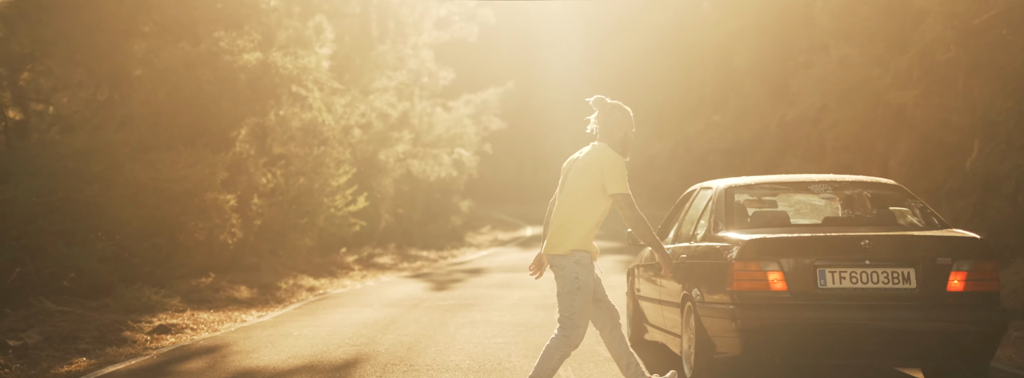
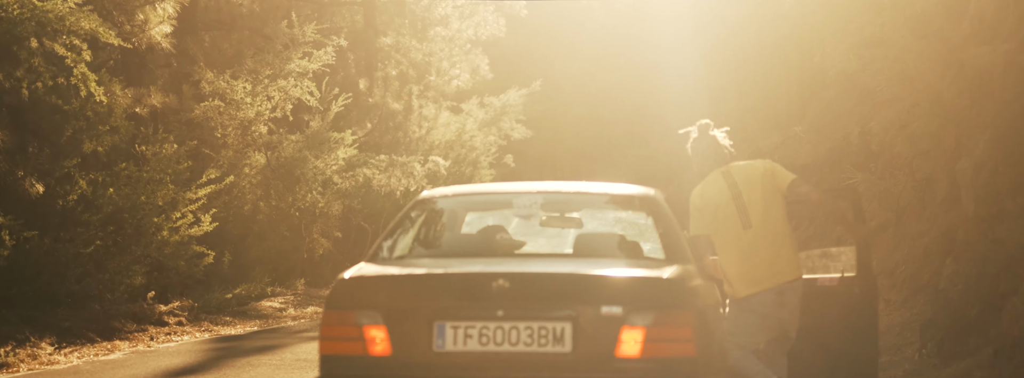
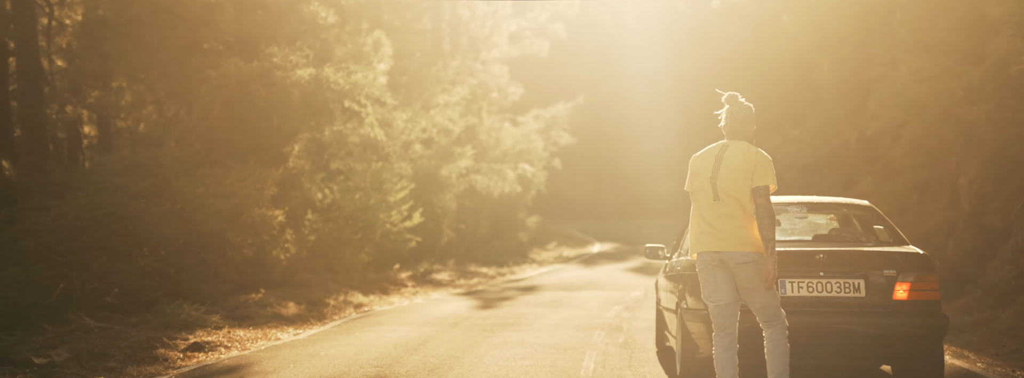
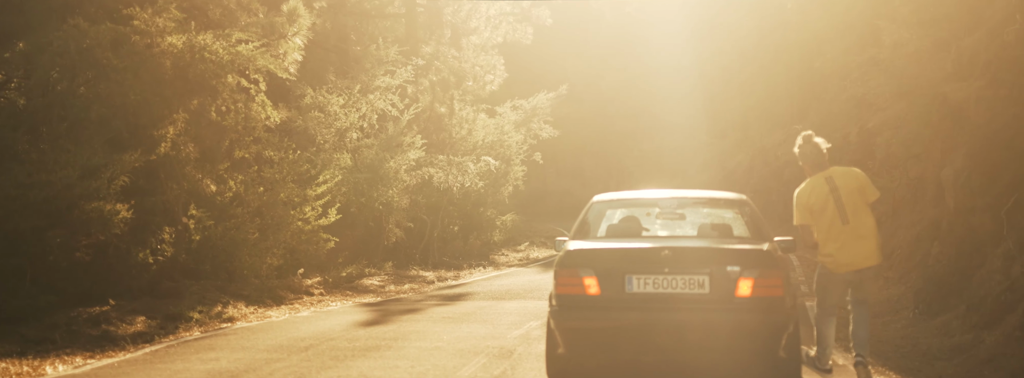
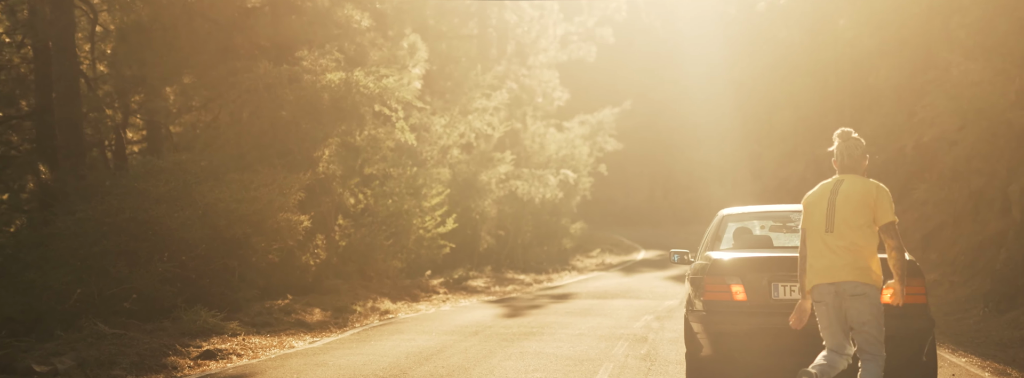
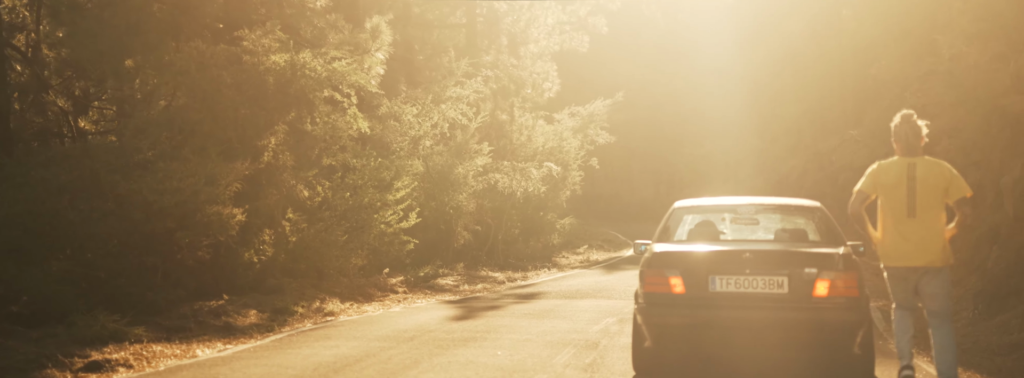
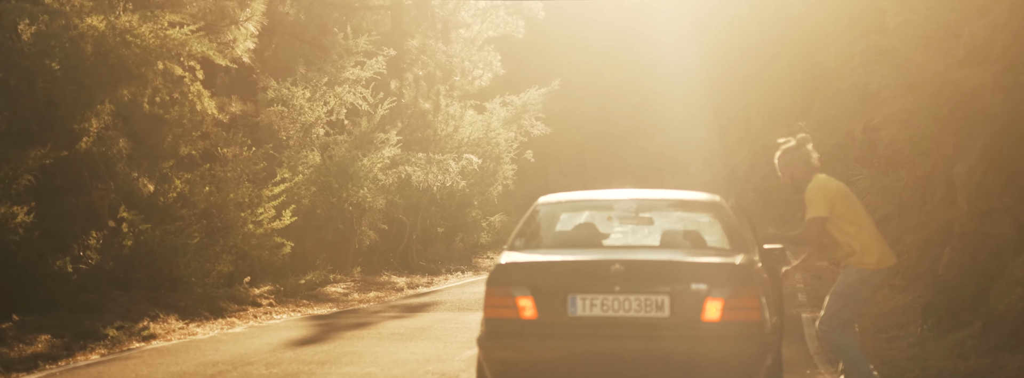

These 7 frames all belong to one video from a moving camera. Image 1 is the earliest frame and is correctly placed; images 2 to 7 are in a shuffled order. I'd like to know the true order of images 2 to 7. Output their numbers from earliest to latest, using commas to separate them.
3, 5, 6, 4, 7, 2
